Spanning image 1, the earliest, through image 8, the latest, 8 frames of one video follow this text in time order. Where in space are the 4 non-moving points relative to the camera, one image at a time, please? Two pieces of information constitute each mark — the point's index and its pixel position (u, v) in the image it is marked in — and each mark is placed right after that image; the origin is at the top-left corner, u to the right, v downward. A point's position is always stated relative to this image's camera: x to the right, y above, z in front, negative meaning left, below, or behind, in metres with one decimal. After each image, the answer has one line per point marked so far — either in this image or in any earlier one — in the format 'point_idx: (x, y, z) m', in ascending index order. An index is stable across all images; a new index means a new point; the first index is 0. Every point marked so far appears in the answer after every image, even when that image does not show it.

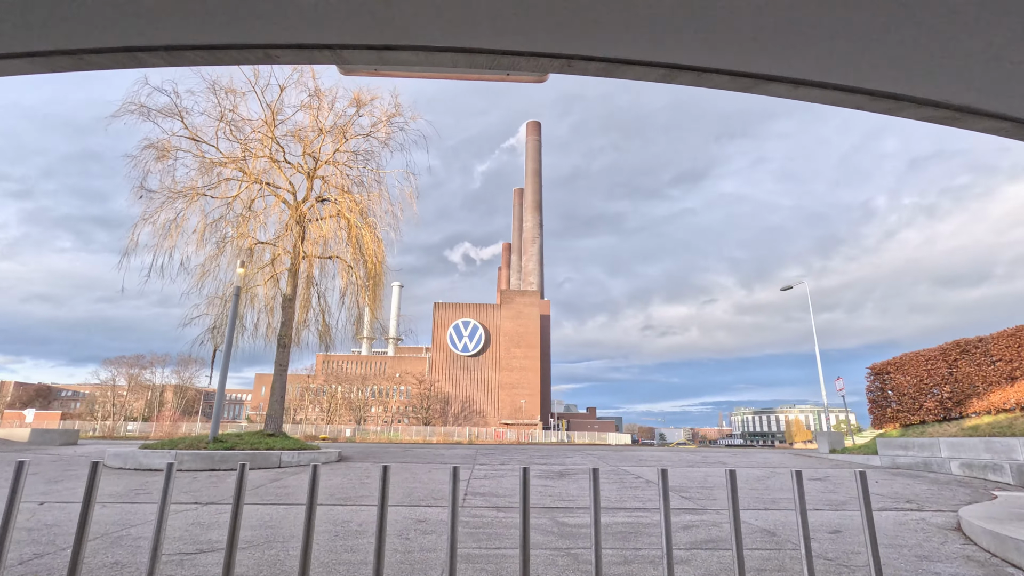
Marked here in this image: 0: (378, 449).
0: (-3.7, -4.3, +13.6) m
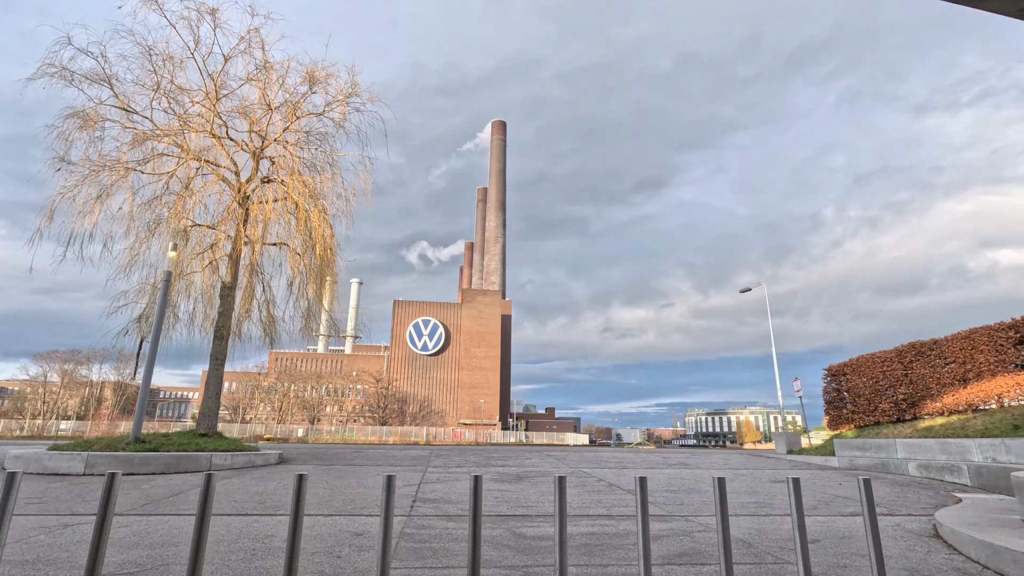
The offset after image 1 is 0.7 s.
0: (-4.8, -4.1, +12.7) m
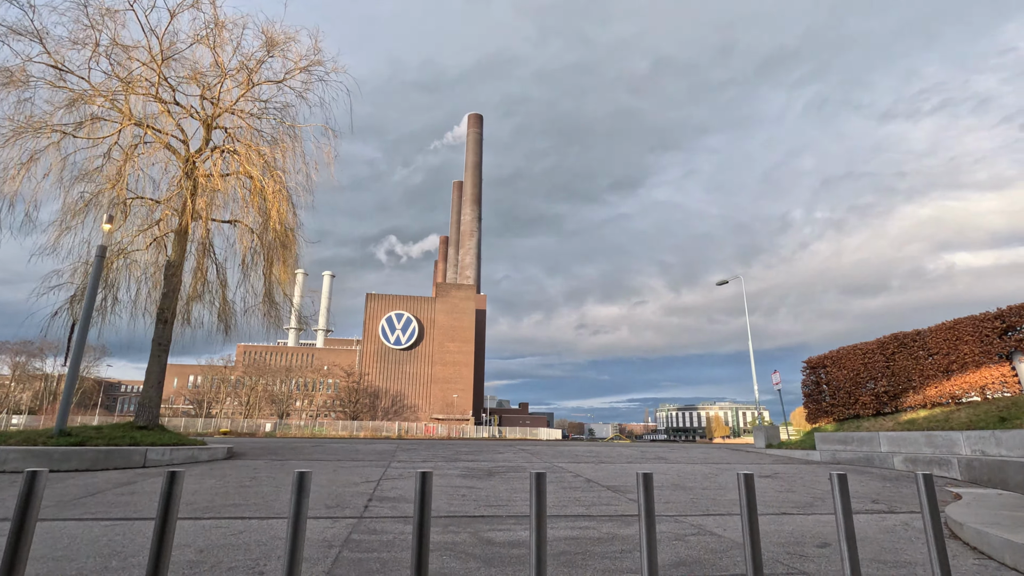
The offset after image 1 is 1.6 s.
0: (-5.4, -3.6, +11.8) m
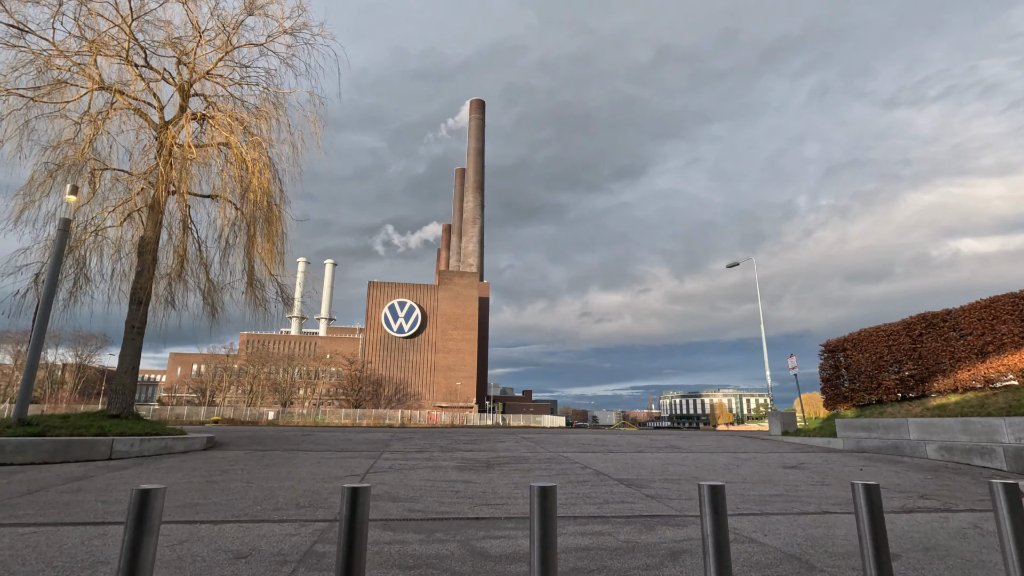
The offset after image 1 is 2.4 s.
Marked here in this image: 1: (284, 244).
0: (-5.4, -3.2, +11.1) m
1: (-5.2, +1.0, +11.8) m
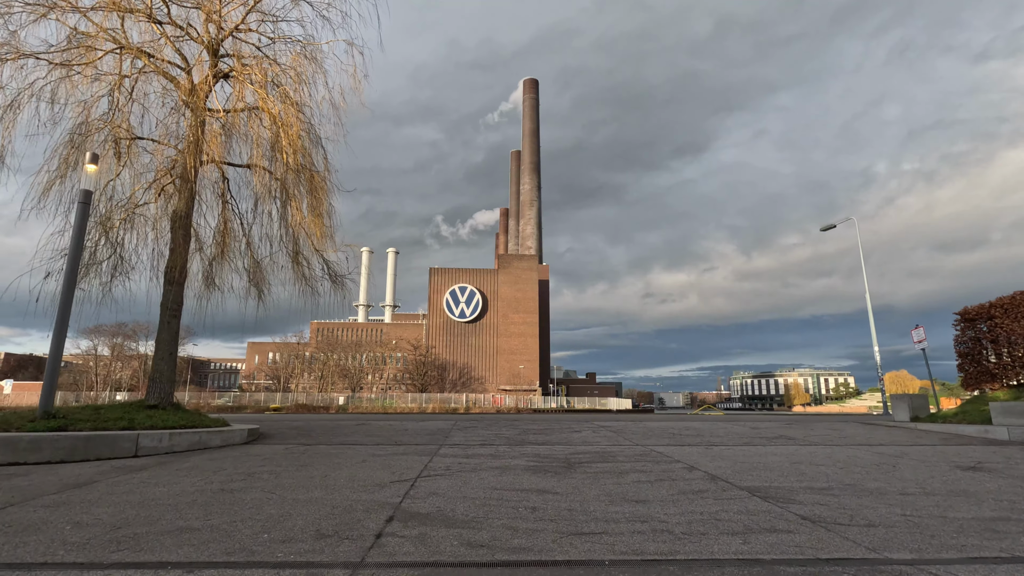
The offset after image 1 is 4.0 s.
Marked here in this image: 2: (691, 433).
0: (-3.9, -2.7, +10.3) m
1: (-3.9, +1.5, +10.8) m
2: (+3.4, -2.7, +9.7) m
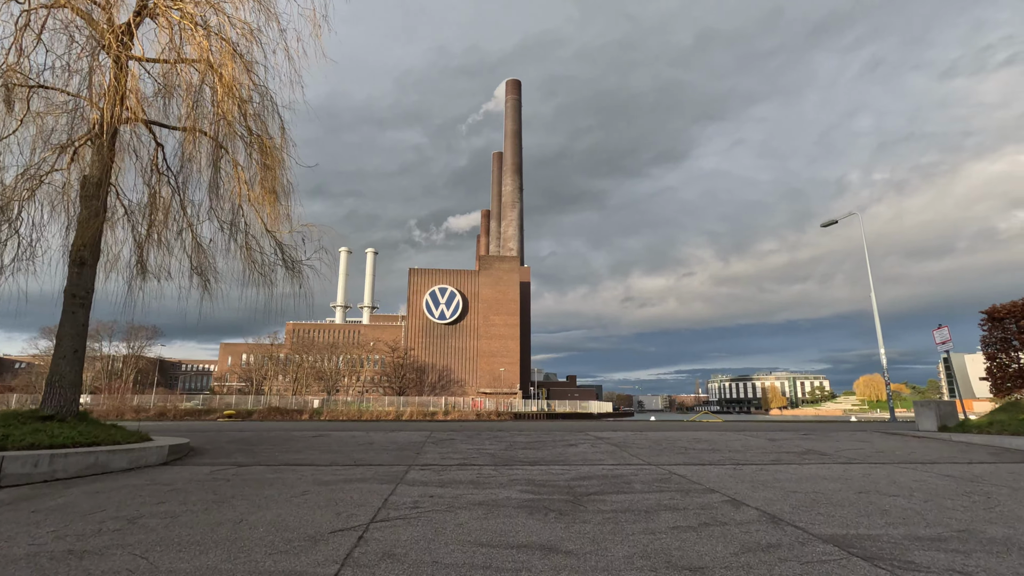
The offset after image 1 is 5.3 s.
0: (-4.2, -2.5, +8.7) m
1: (-4.1, +1.7, +9.2) m
2: (+3.1, -2.6, +8.3) m
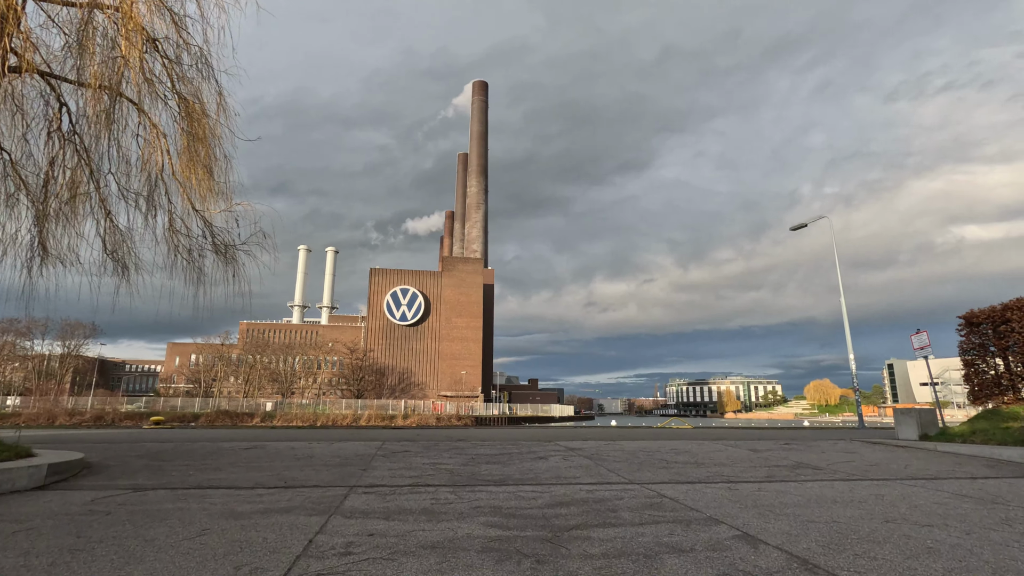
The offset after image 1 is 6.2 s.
0: (-4.7, -2.3, +7.4) m
1: (-4.6, +1.9, +7.9) m
2: (+2.6, -2.5, +7.6) m
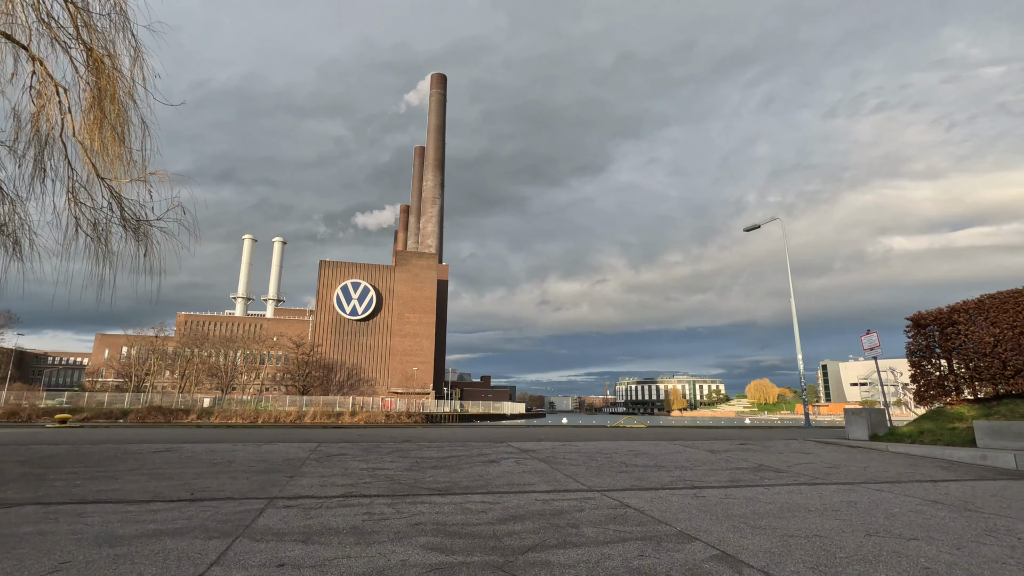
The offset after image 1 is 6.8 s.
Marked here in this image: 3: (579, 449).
0: (-5.4, -2.1, +6.3) m
1: (-5.2, +2.2, +6.9) m
2: (+1.9, -2.4, +7.2) m
3: (+1.1, -2.6, +8.4) m
